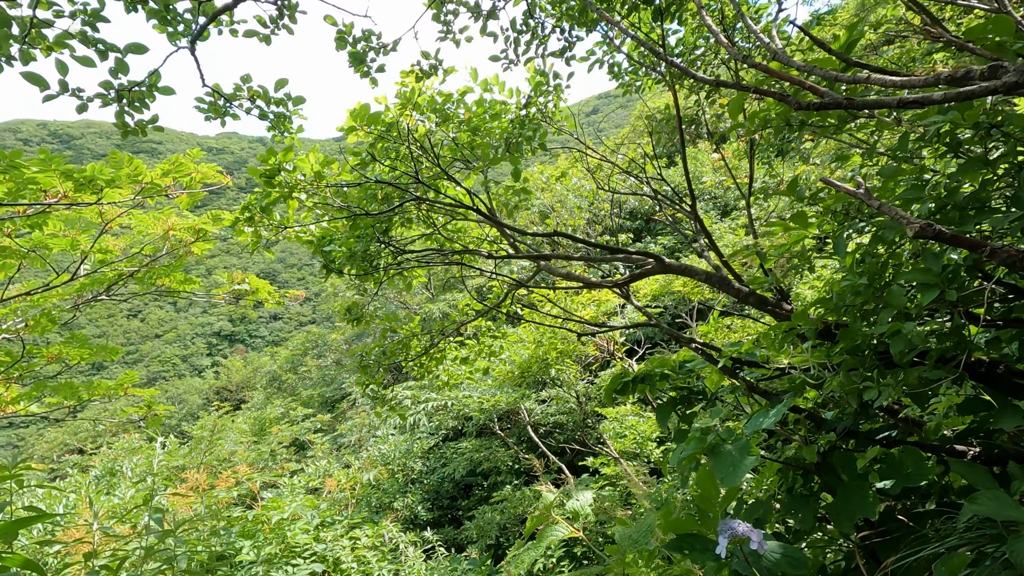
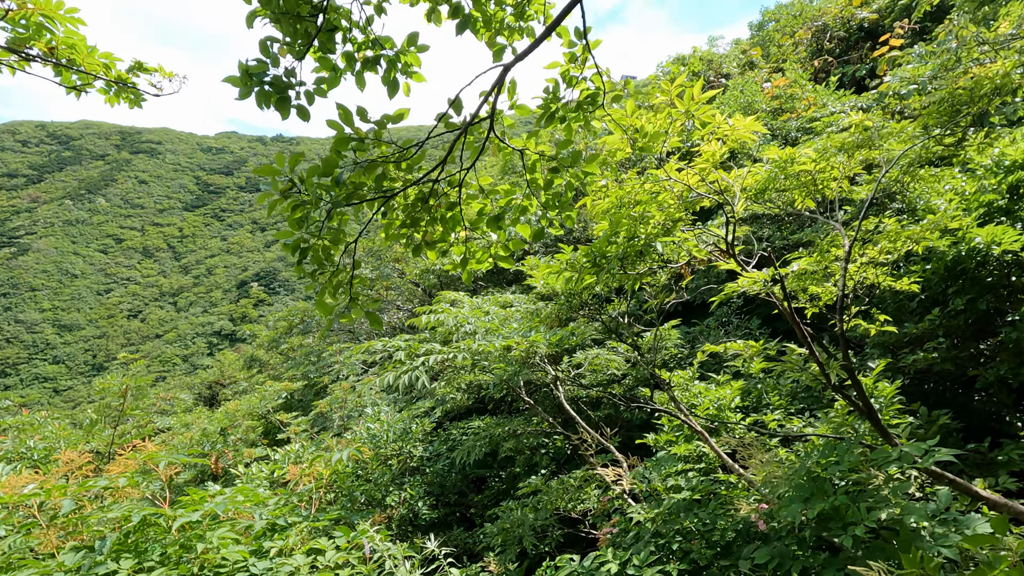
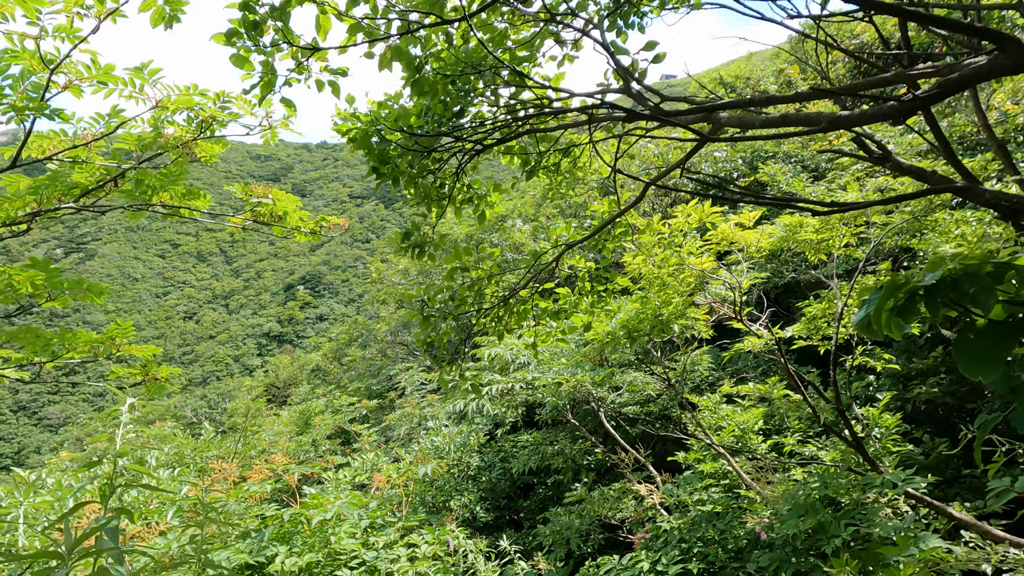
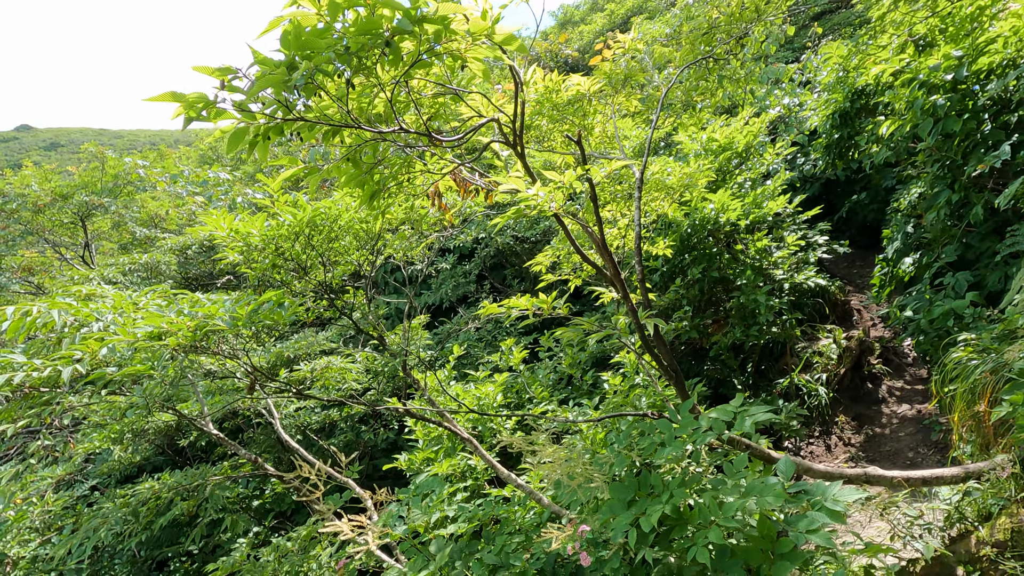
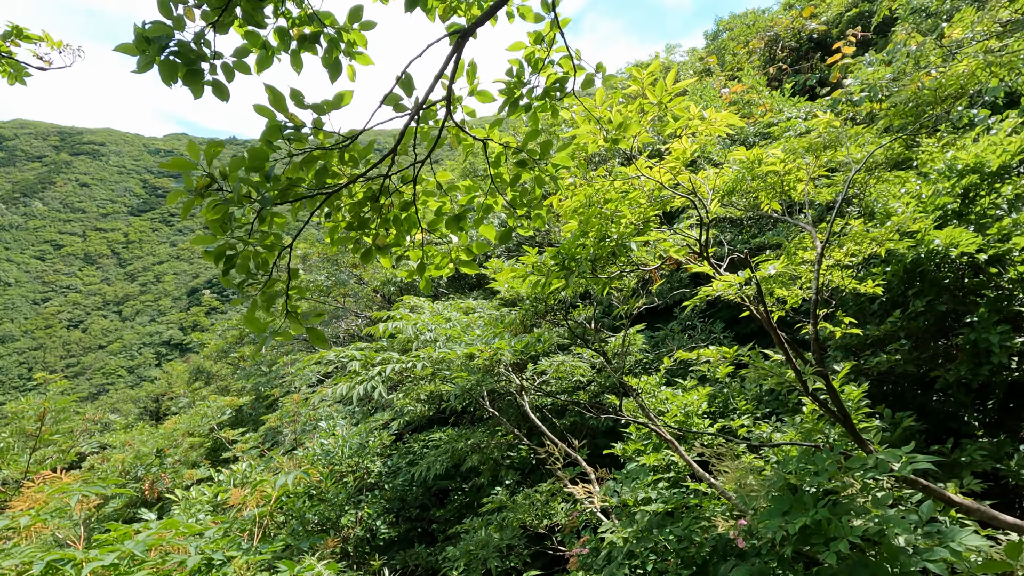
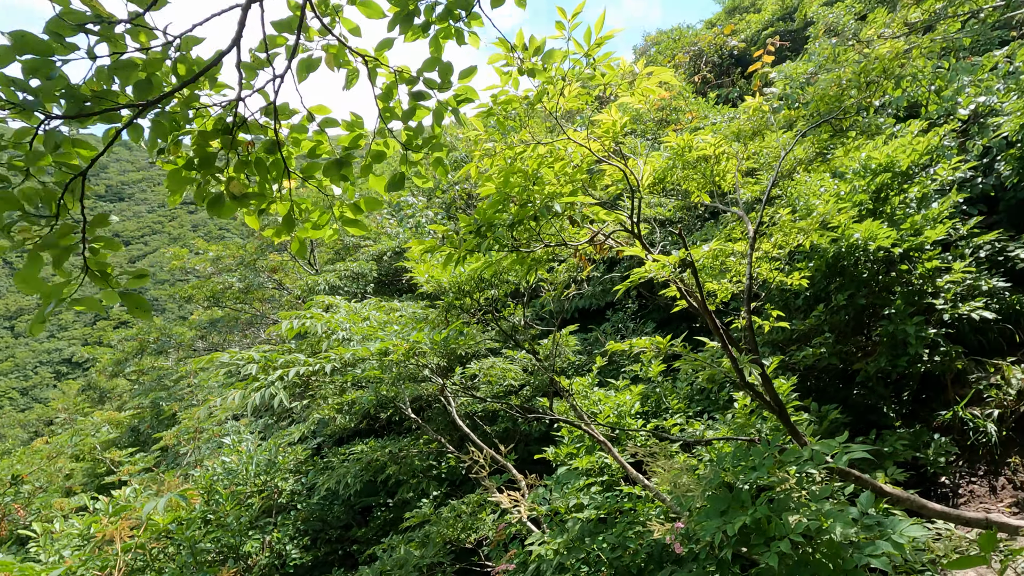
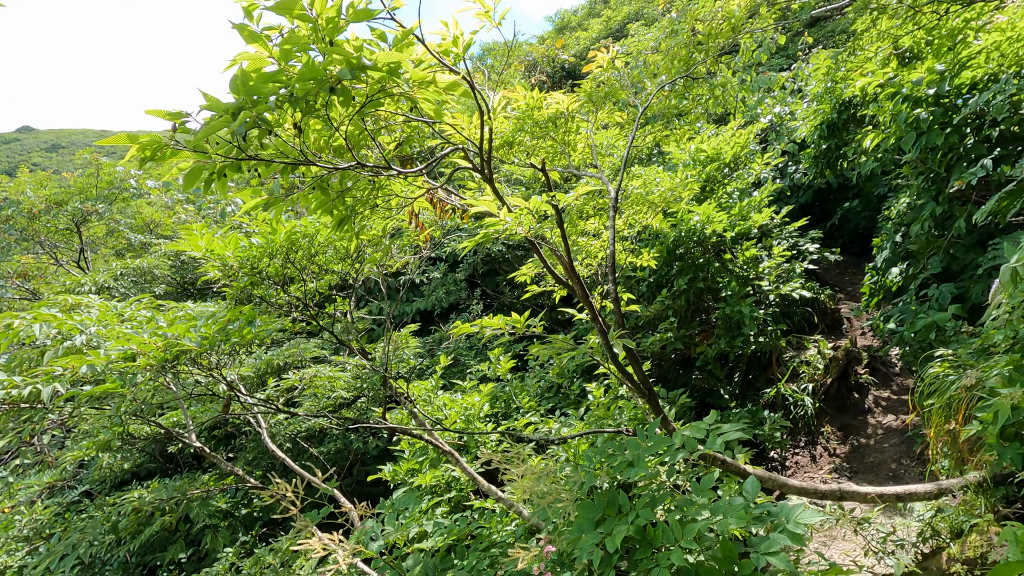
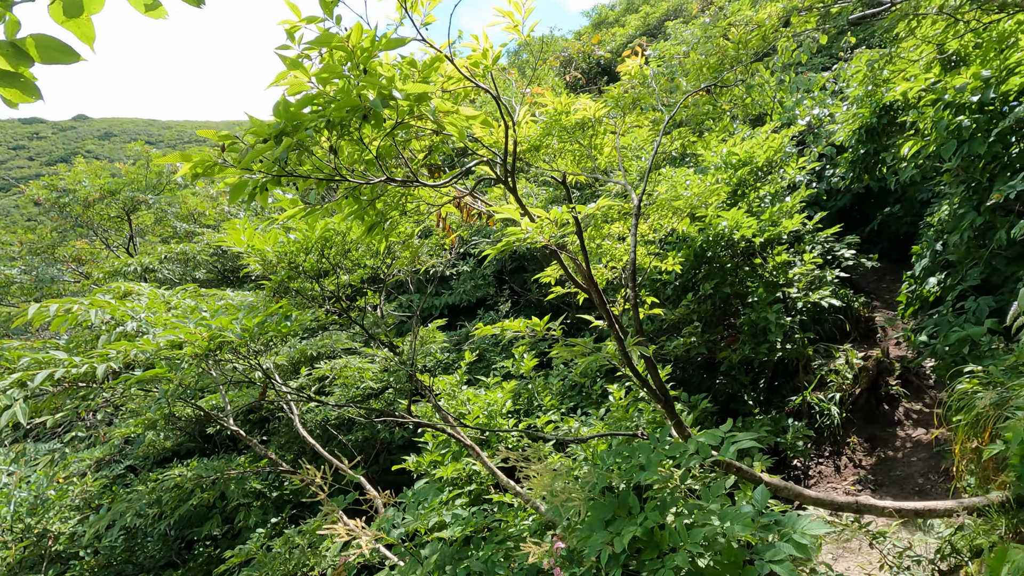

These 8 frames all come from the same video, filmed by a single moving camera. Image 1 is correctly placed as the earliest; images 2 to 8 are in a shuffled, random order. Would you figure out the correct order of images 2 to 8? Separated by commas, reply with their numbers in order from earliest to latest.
3, 2, 5, 6, 8, 7, 4
